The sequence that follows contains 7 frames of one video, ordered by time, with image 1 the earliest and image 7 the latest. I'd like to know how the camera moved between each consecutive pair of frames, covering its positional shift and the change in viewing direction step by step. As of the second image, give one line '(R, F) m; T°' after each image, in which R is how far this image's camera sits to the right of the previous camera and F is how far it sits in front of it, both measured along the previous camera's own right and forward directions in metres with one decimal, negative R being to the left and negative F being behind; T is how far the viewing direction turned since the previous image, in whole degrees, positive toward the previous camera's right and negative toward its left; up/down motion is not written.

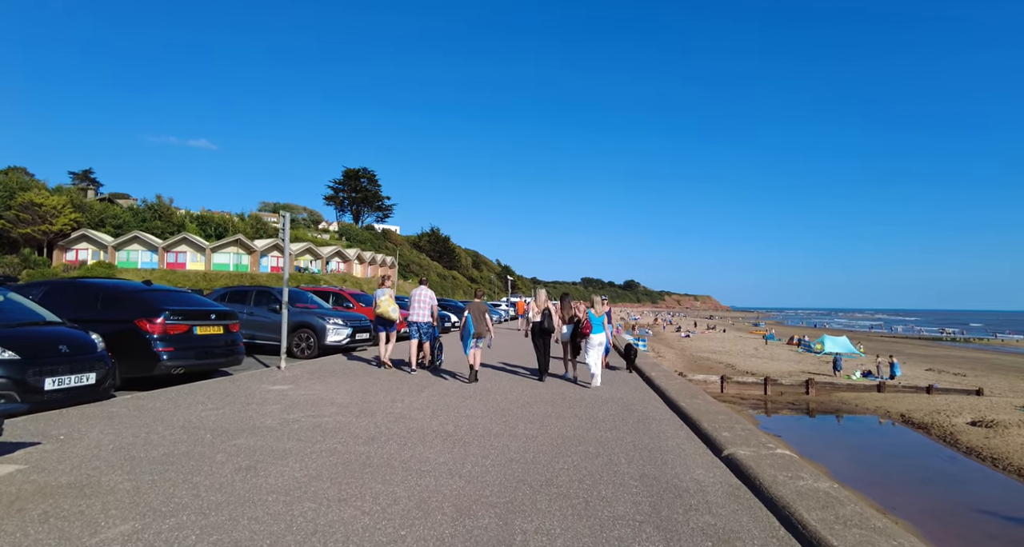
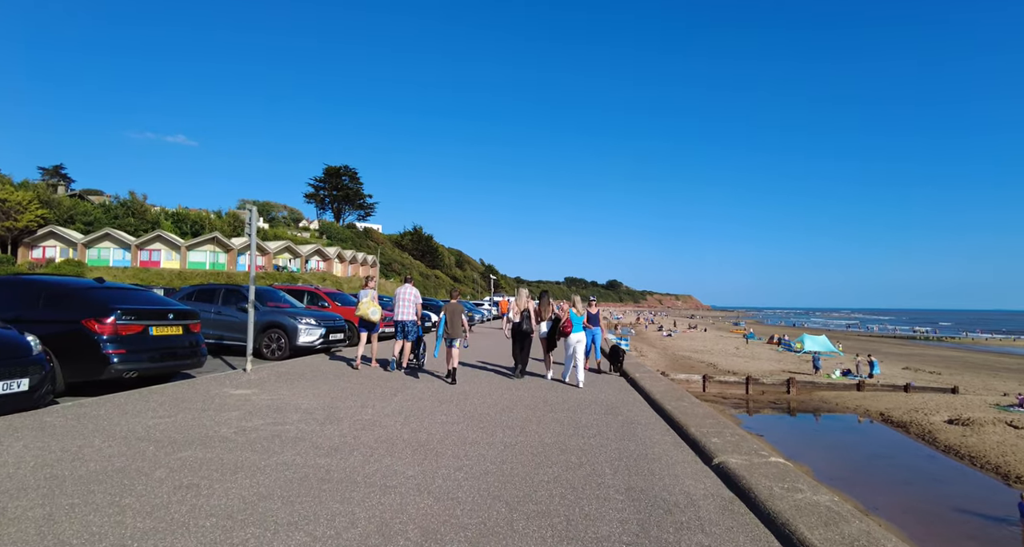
(+0.1, +0.4) m; +2°
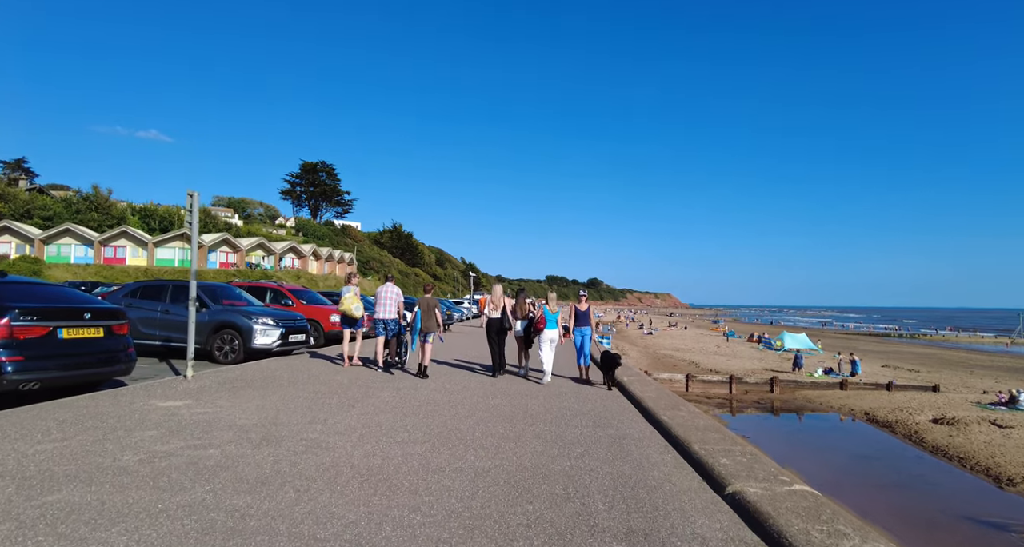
(+0.1, +0.9) m; +2°
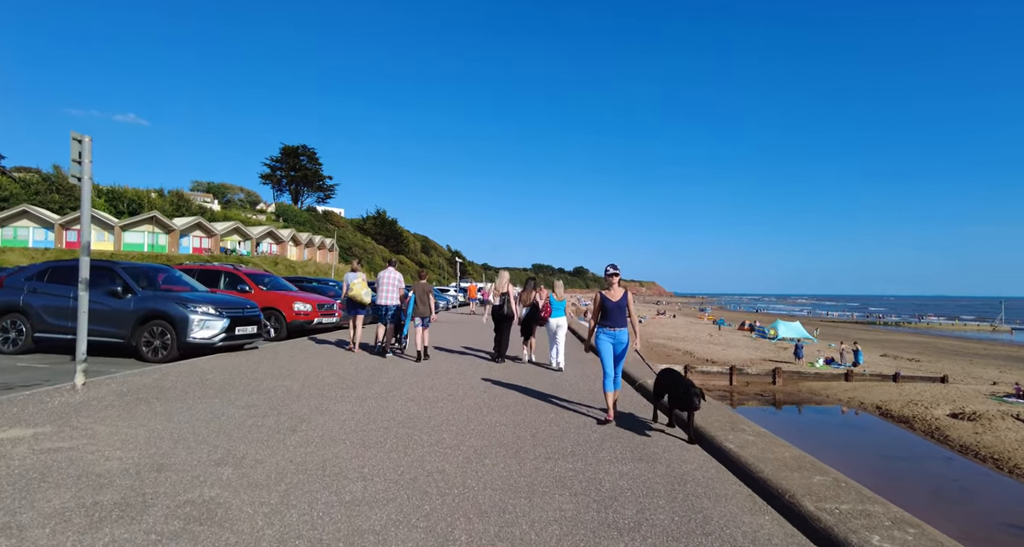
(-0.2, +1.9) m; +2°
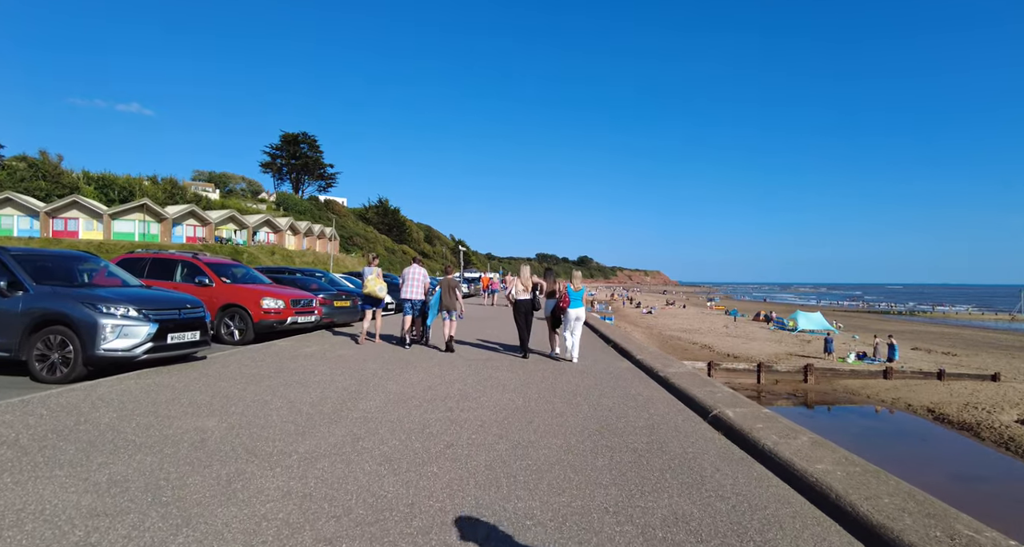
(-0.2, +2.3) m; 0°
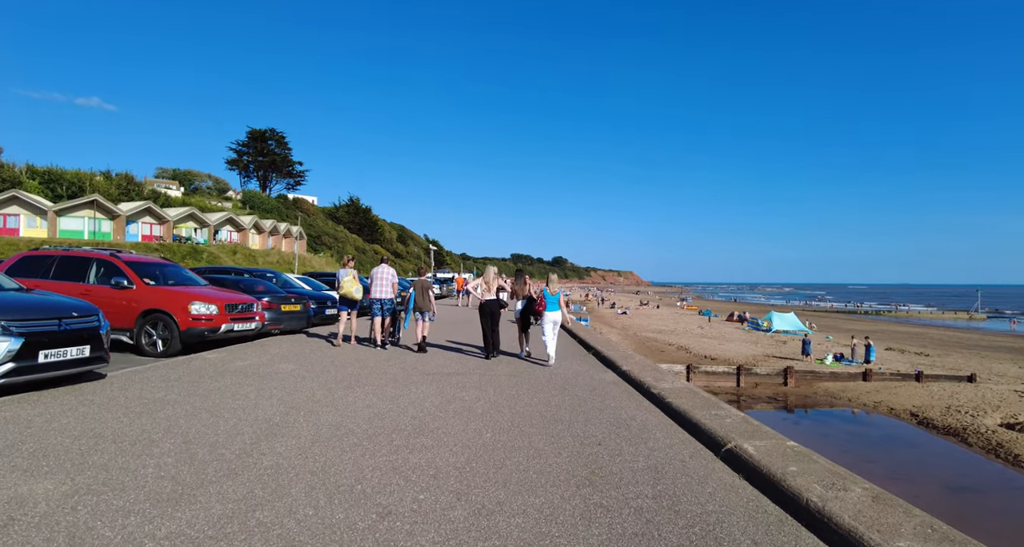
(+0.1, +1.2) m; +3°
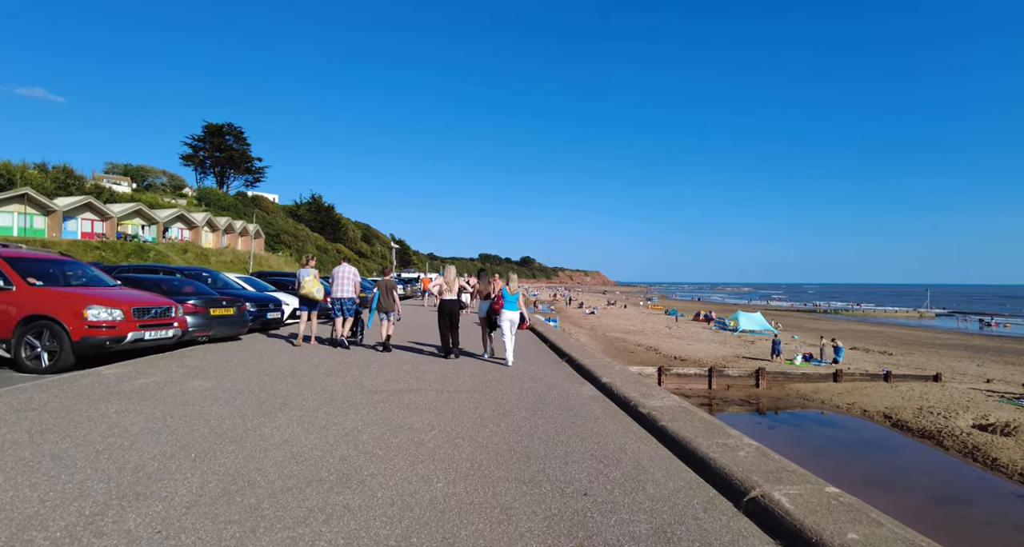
(+0.1, +1.2) m; +4°
